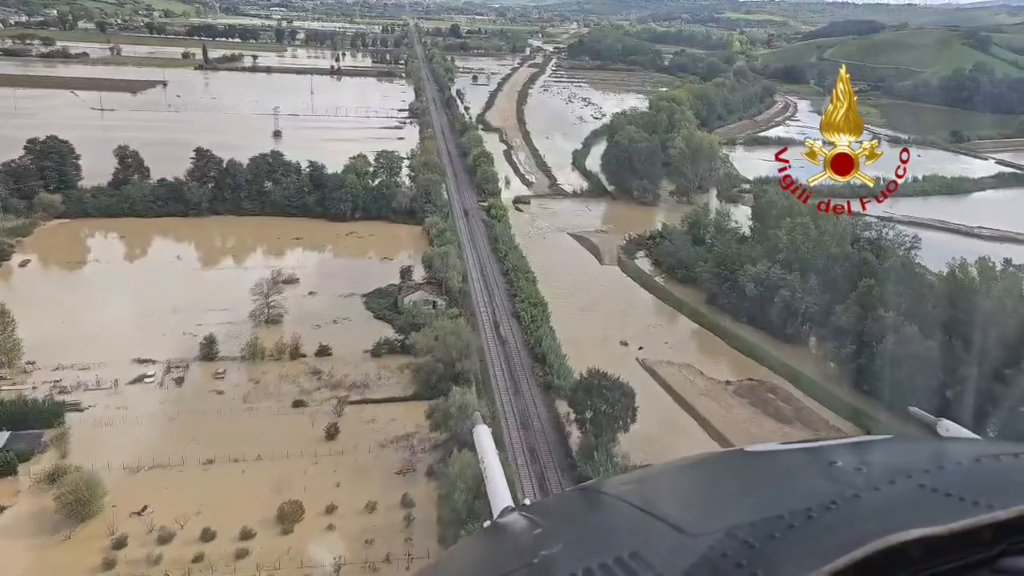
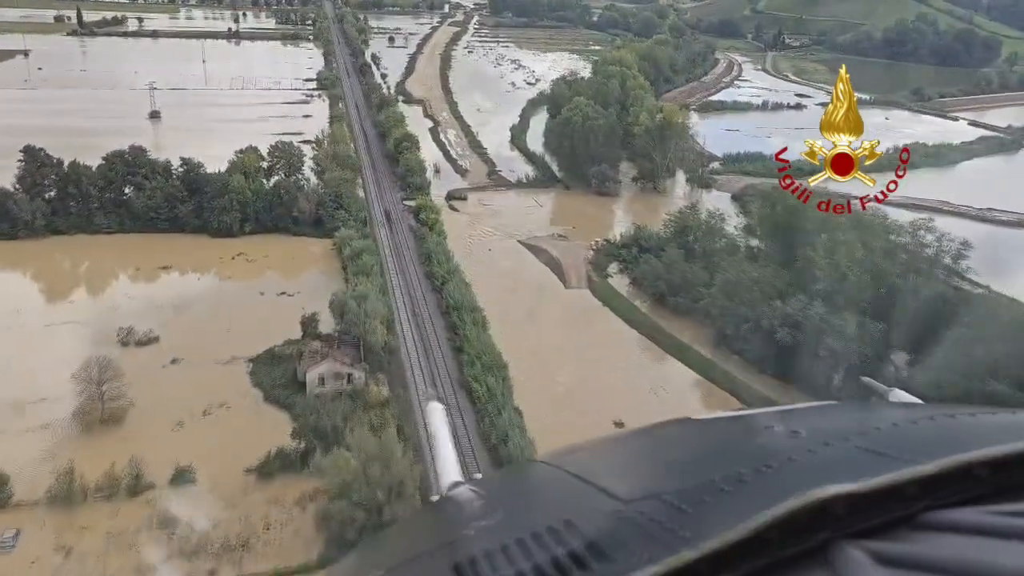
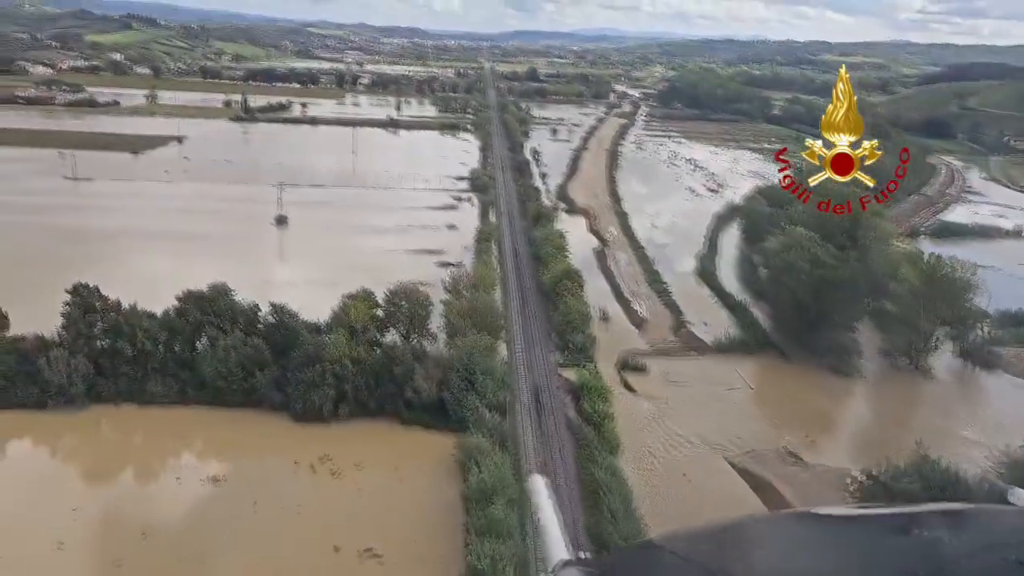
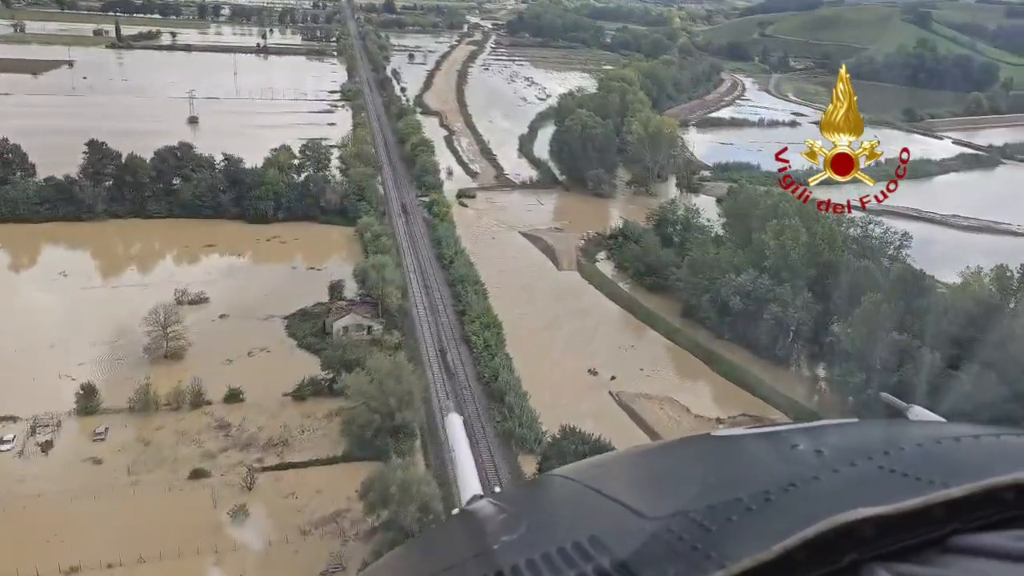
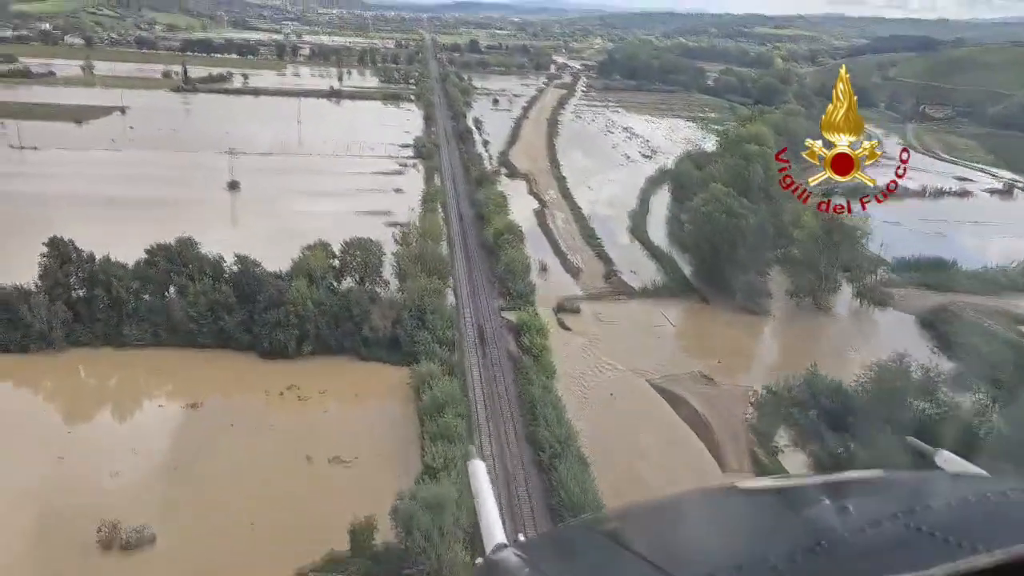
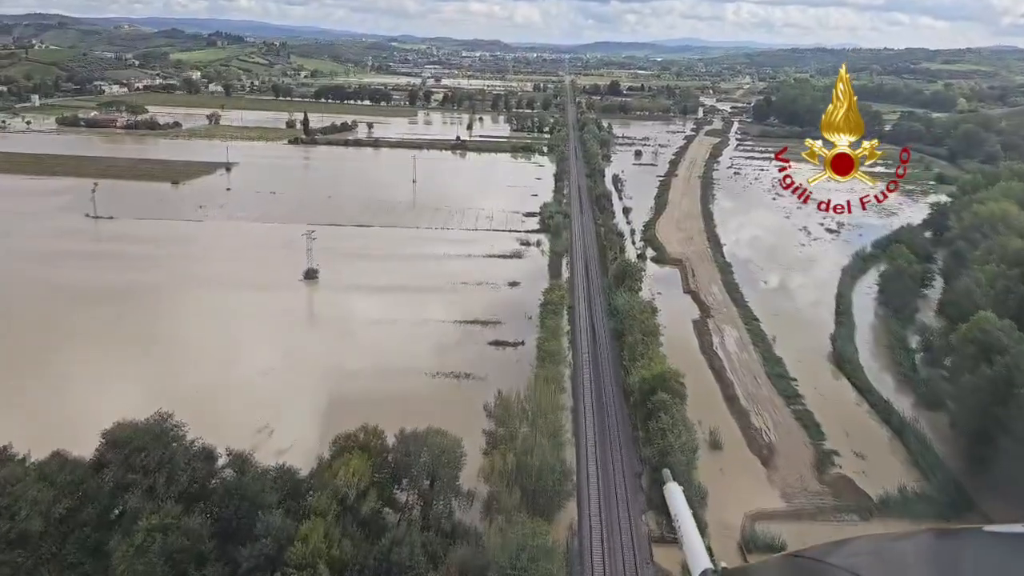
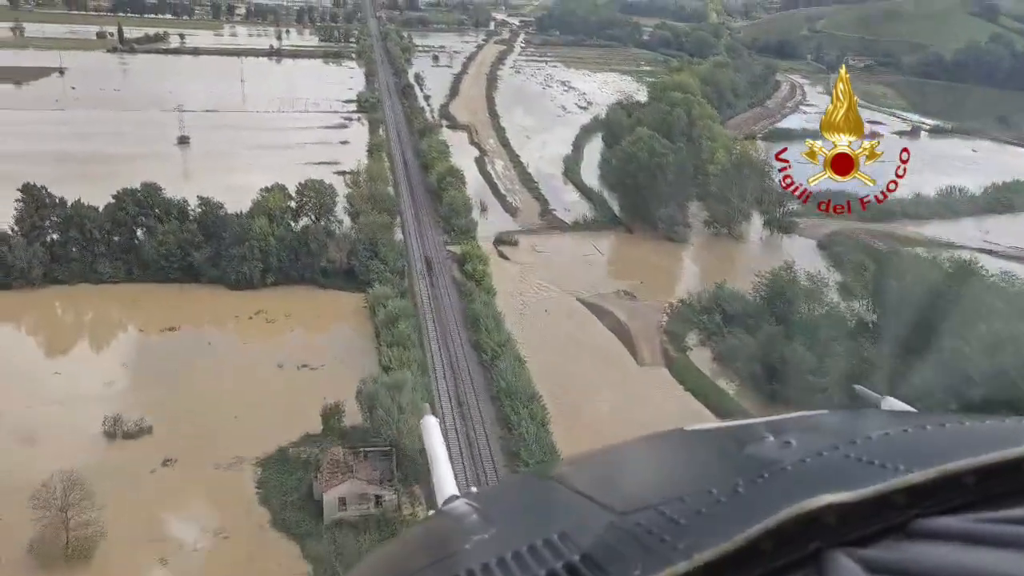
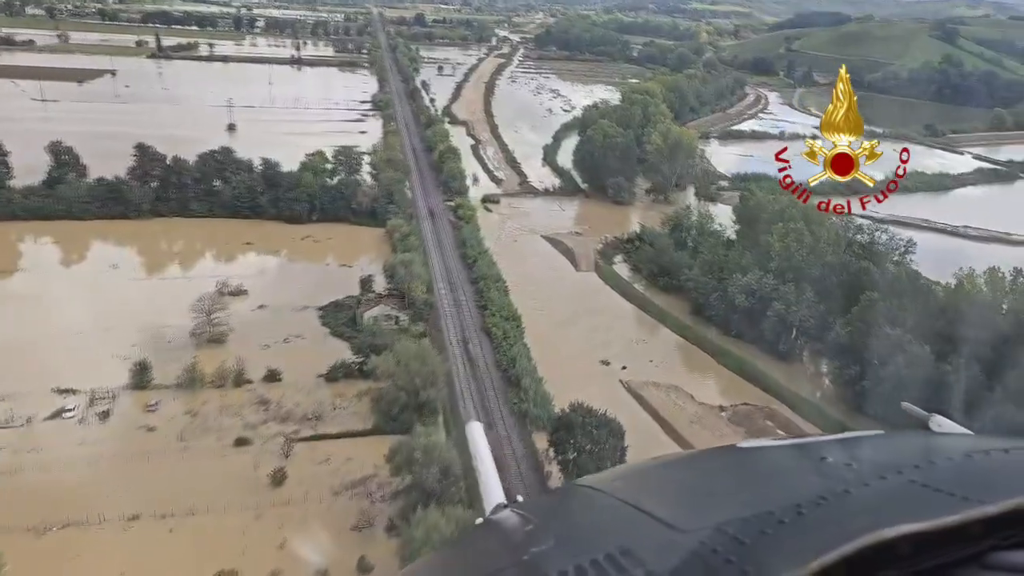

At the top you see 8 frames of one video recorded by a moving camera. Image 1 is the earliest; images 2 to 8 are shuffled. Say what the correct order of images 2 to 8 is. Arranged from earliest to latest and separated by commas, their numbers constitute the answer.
8, 4, 2, 7, 5, 3, 6
